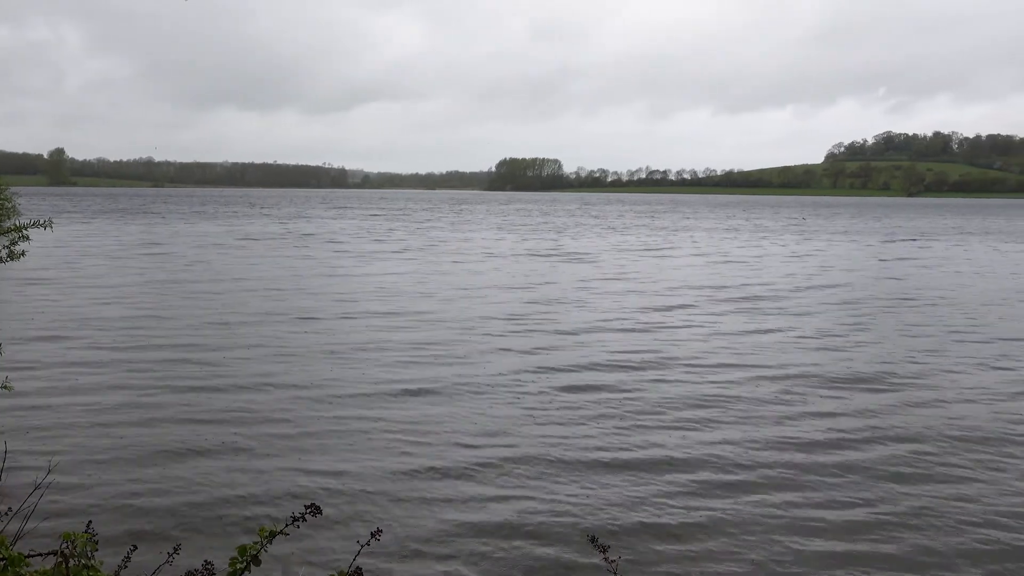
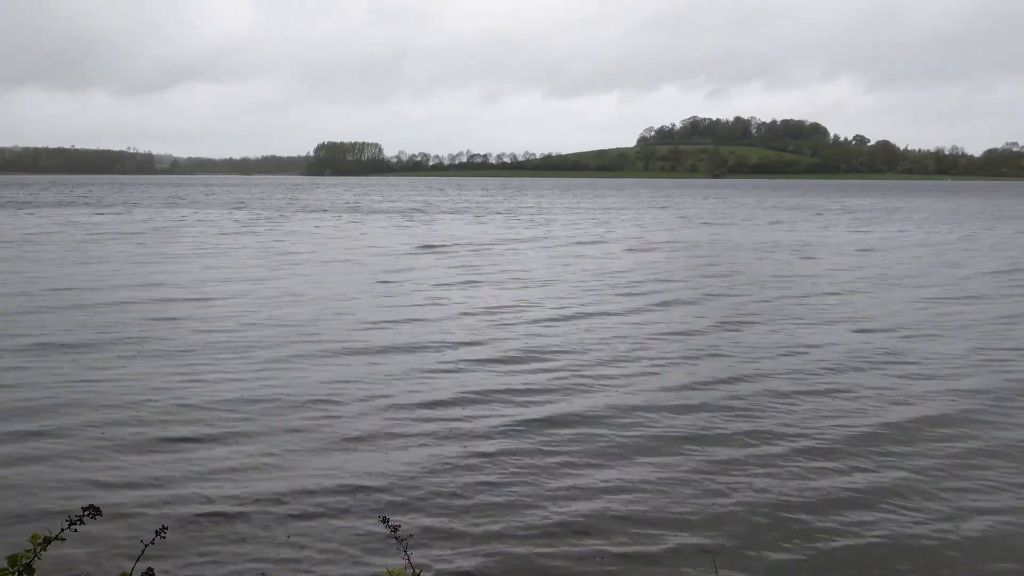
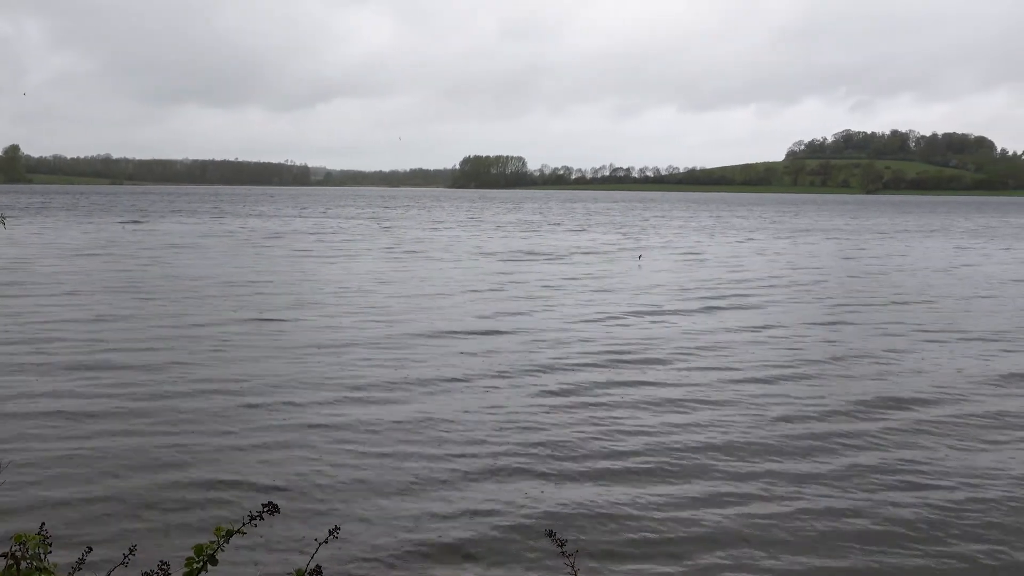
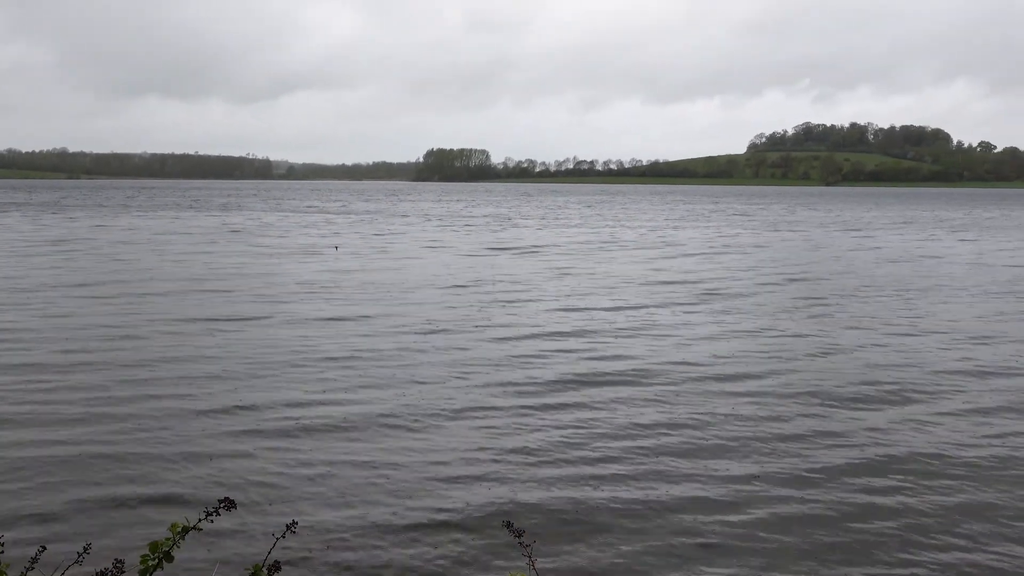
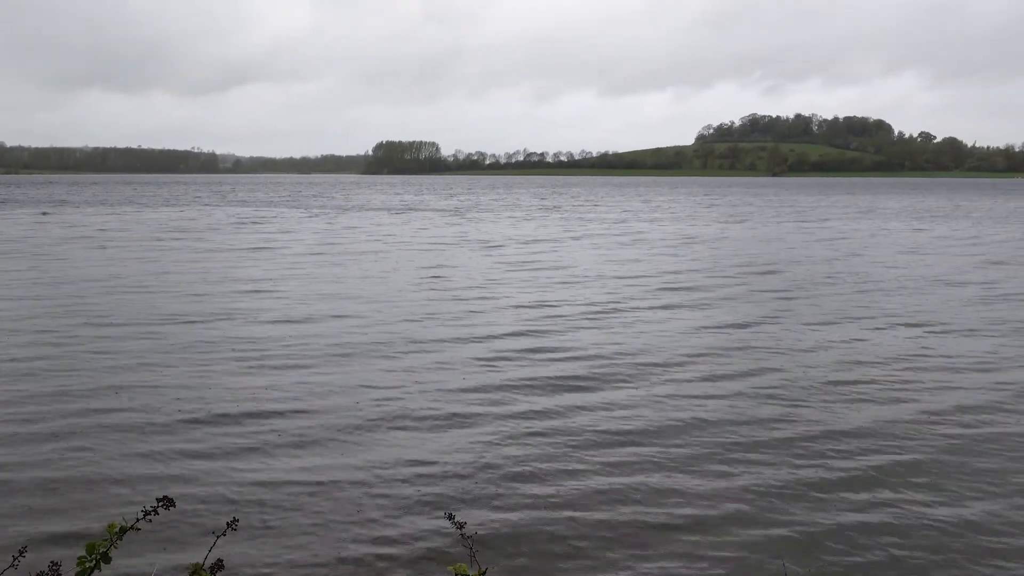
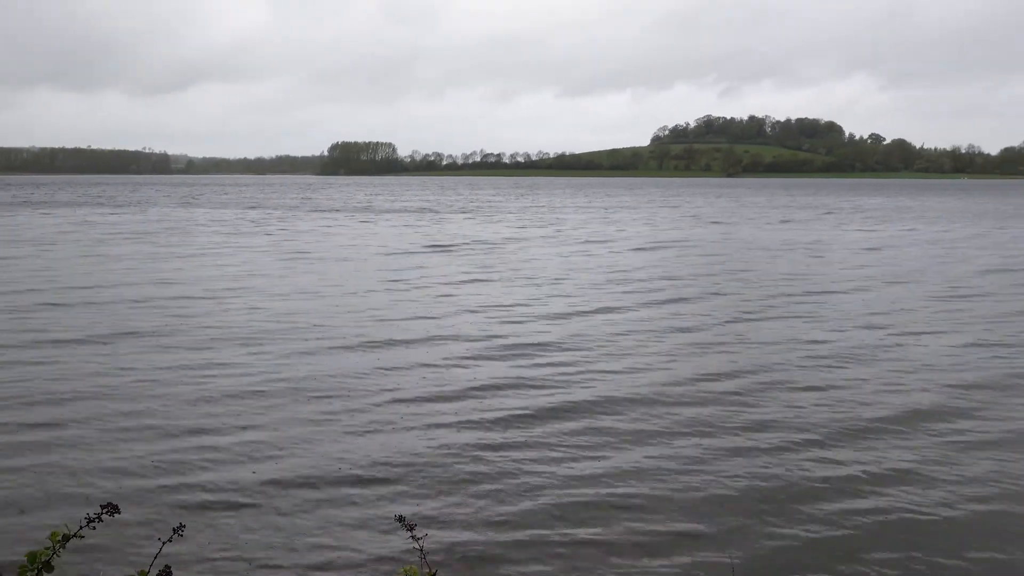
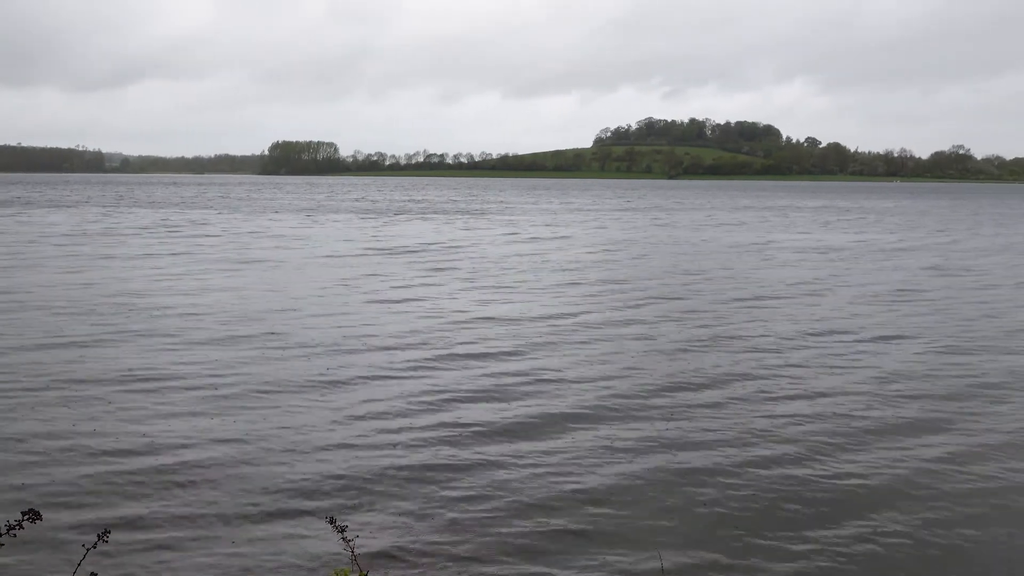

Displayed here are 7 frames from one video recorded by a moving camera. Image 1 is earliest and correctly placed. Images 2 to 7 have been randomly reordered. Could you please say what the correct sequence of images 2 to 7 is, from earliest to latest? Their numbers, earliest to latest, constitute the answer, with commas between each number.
3, 4, 5, 6, 2, 7
